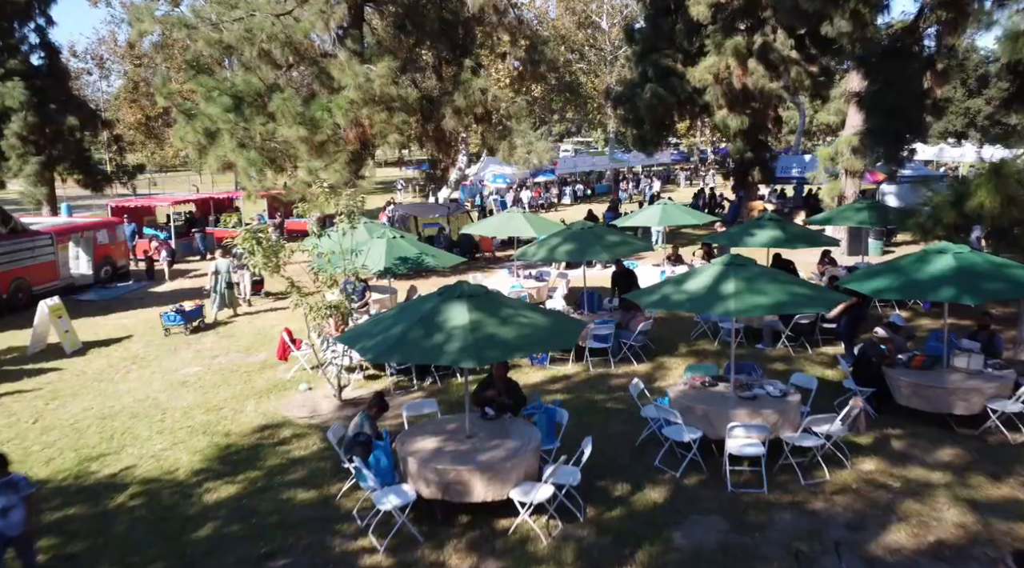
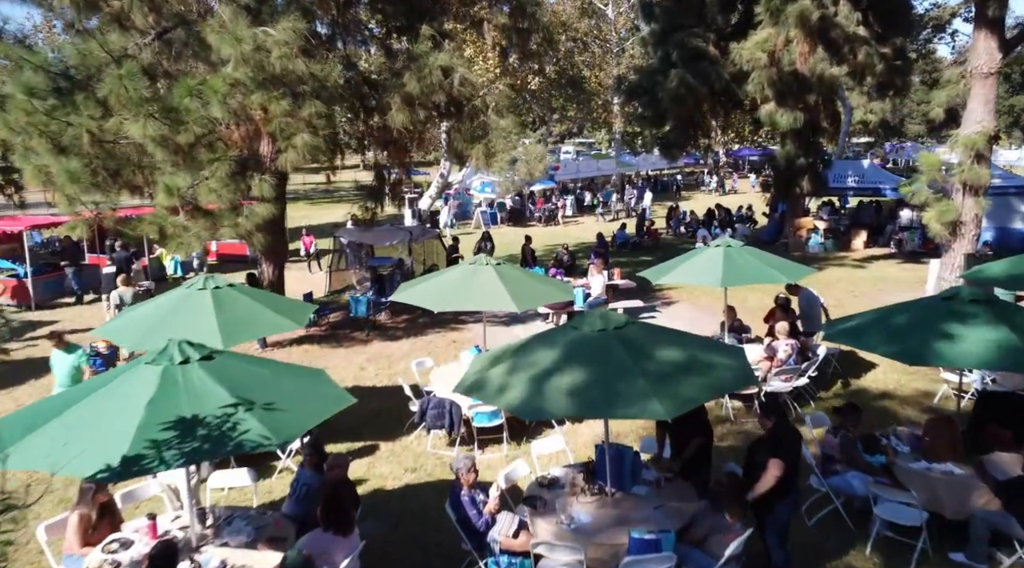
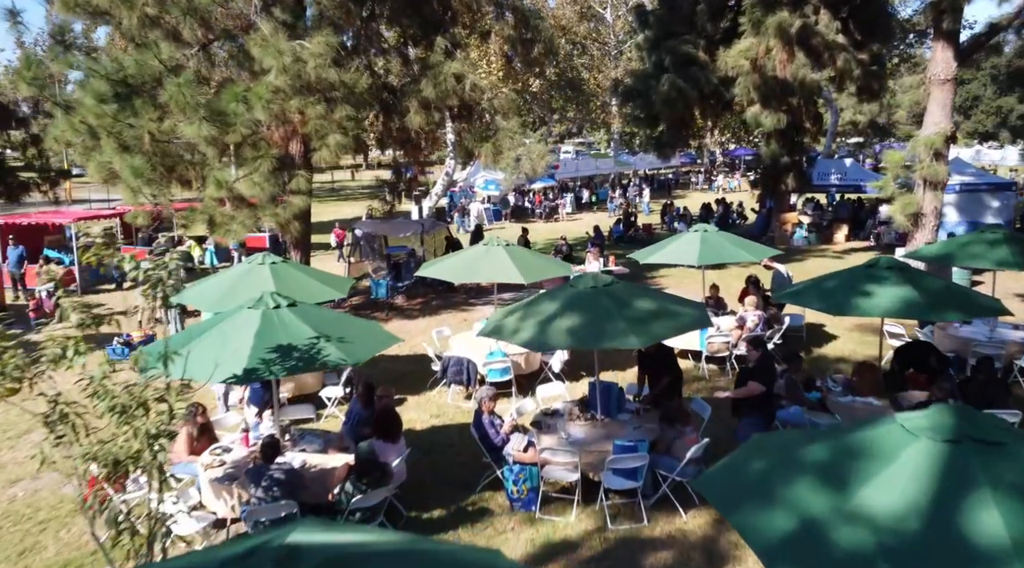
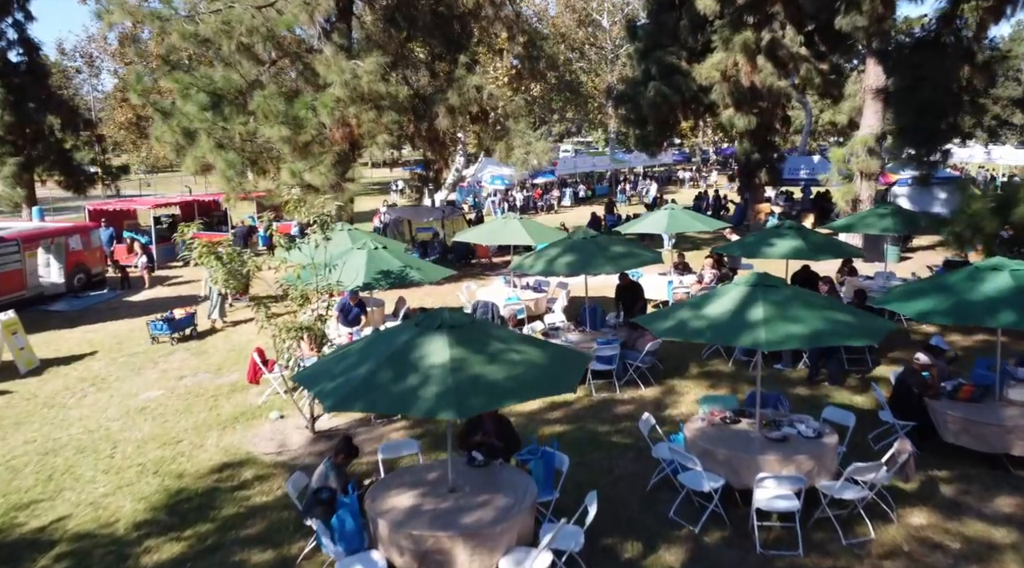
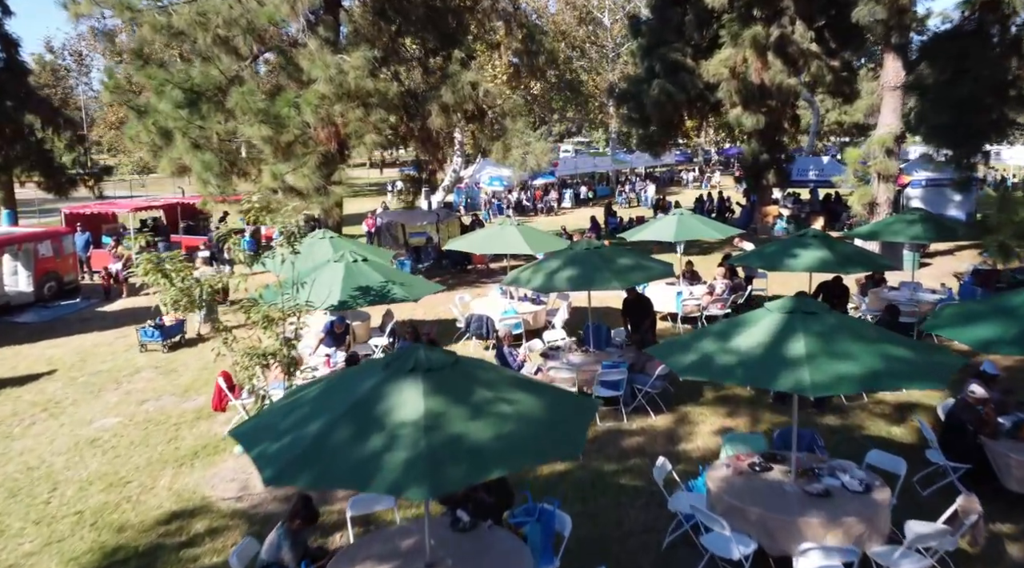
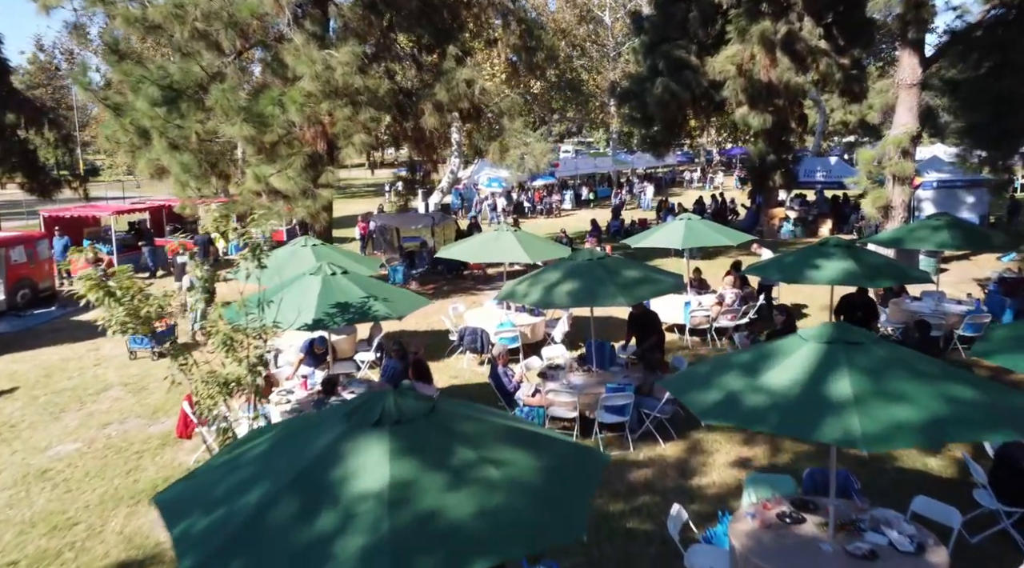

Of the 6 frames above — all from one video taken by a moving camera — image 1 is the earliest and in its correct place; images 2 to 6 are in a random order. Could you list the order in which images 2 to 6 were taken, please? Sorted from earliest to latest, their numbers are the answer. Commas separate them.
4, 5, 6, 3, 2
